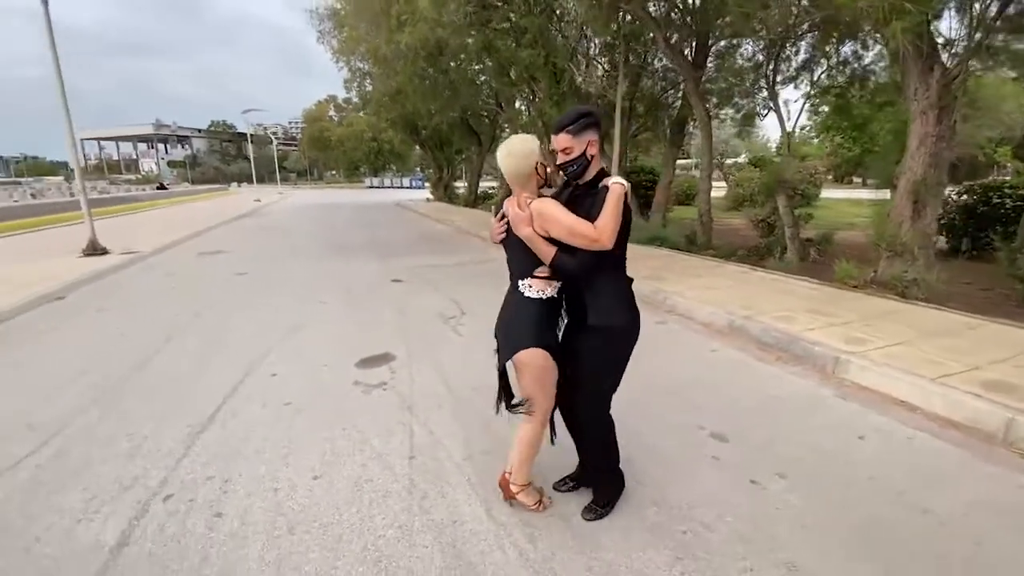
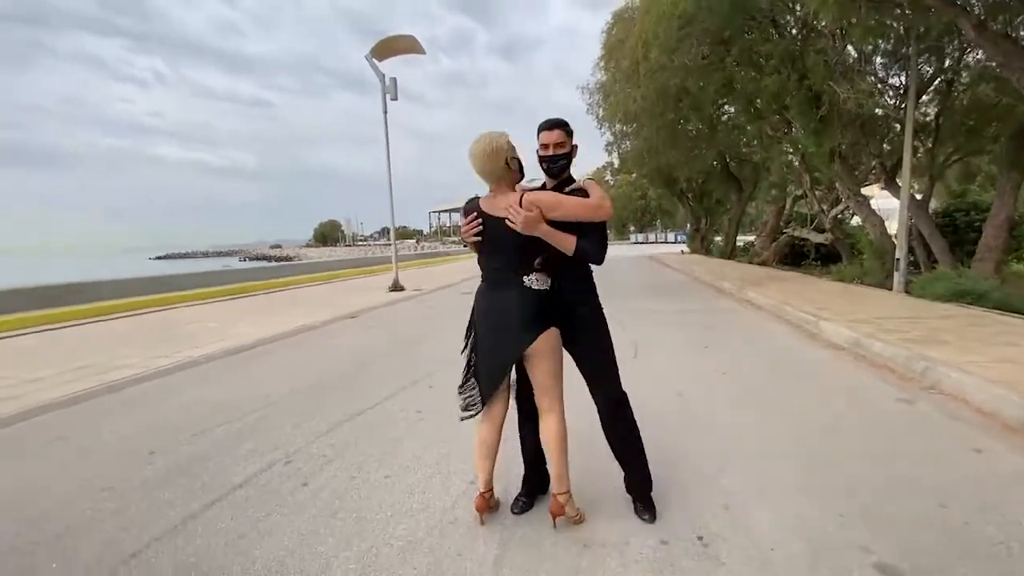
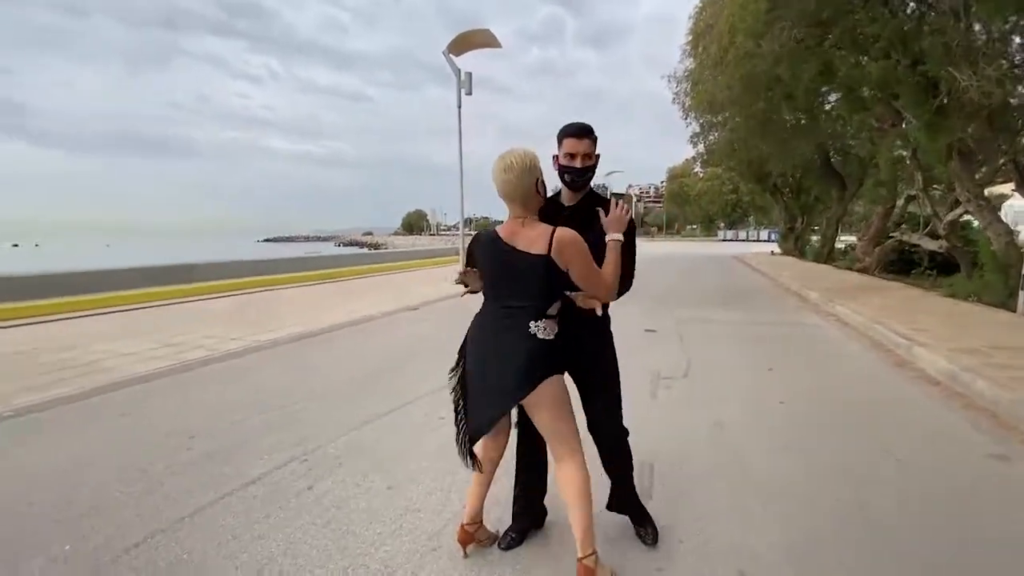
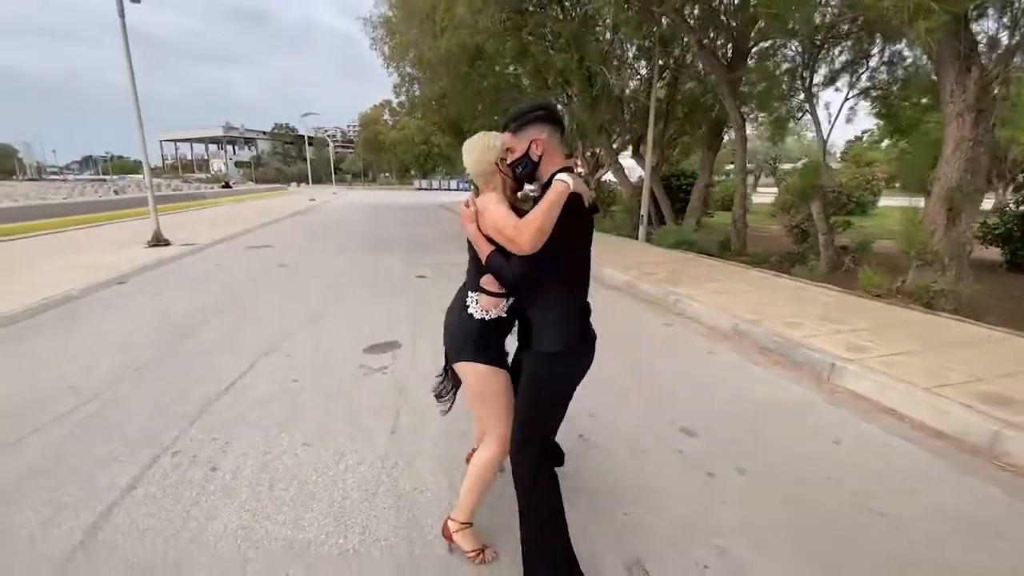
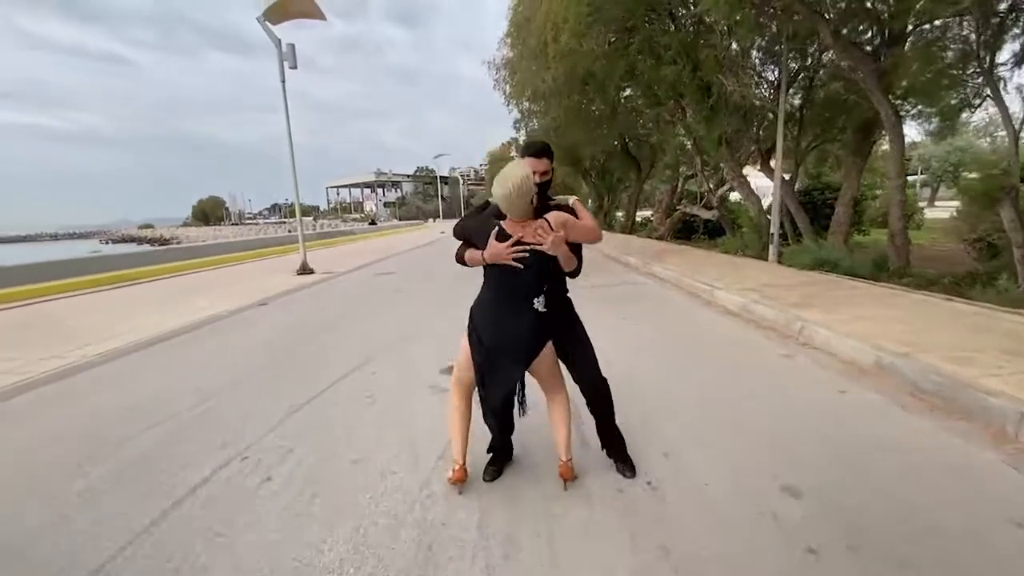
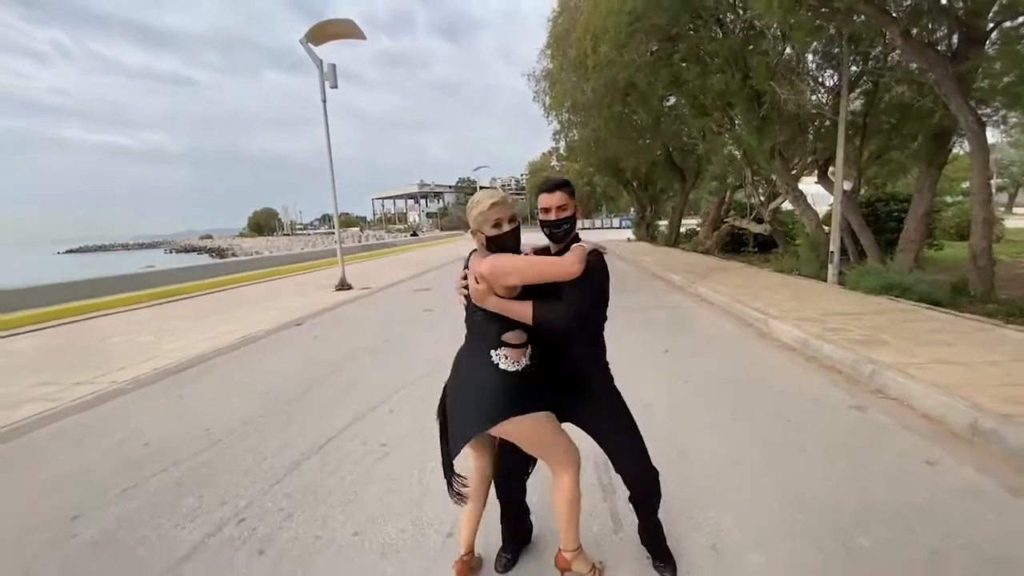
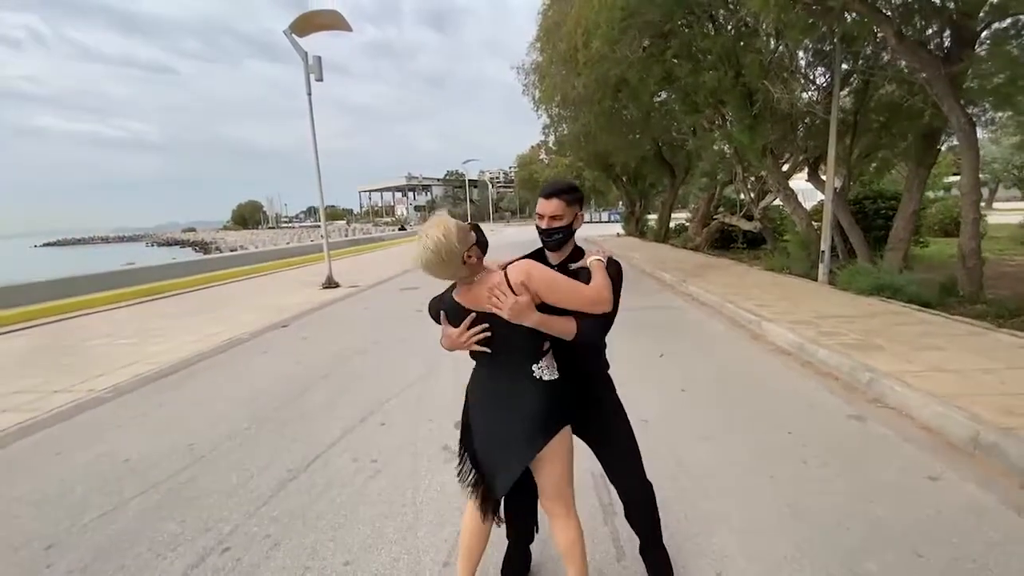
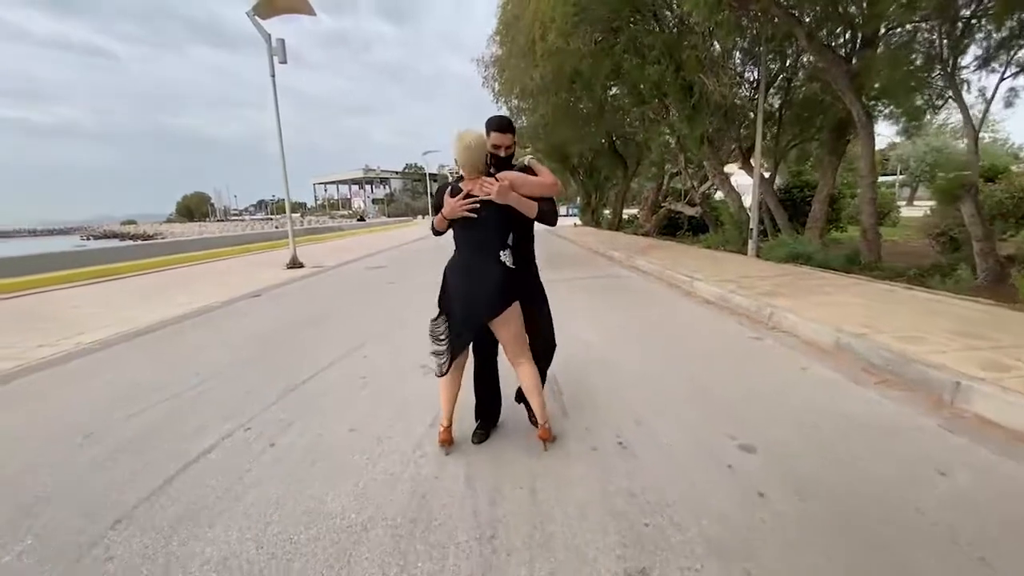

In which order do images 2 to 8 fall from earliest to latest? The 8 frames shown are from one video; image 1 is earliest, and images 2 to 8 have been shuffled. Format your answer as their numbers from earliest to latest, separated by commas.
4, 8, 5, 7, 6, 2, 3
